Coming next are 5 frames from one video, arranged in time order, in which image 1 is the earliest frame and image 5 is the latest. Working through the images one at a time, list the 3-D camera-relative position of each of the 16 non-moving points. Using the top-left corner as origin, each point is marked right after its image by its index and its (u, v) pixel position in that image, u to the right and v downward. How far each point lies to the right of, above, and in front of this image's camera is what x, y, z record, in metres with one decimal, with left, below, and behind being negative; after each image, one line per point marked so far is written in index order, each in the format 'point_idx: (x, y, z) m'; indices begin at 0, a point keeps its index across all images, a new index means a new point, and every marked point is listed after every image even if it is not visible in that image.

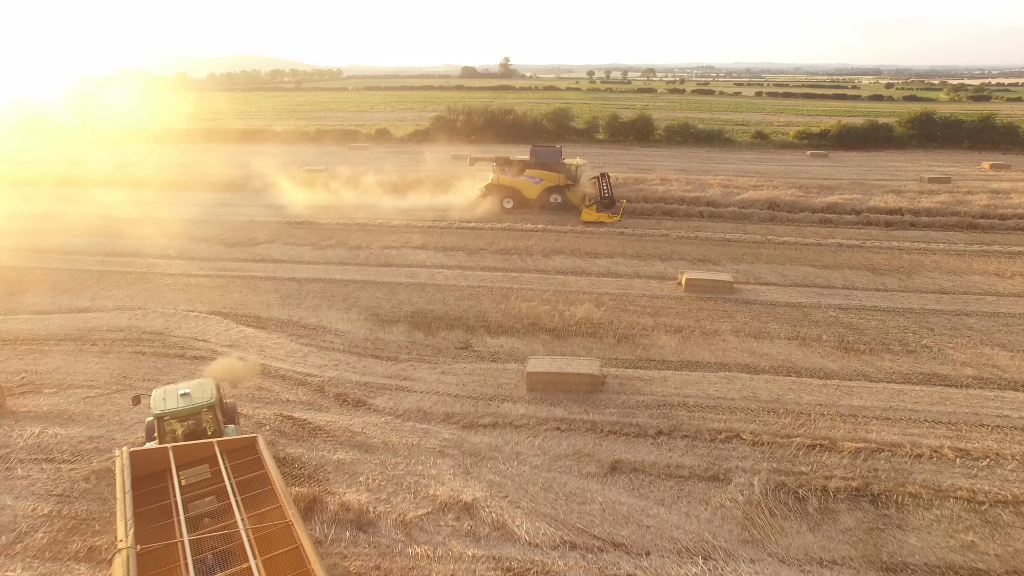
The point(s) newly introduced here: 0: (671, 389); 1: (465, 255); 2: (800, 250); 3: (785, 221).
0: (+2.2, -1.4, +8.6) m
1: (-1.1, +0.7, +14.5) m
2: (+7.2, +1.0, +15.2) m
3: (+8.0, +1.9, +17.8) m
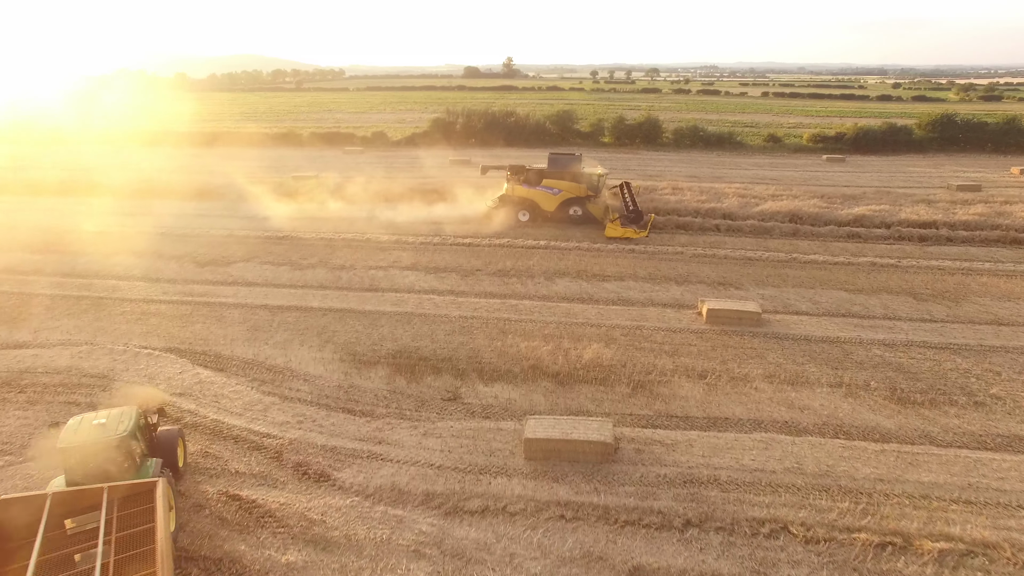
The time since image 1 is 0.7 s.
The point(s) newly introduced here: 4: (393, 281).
0: (+2.2, -2.0, +7.1) m
1: (-1.1, +0.2, +13.0) m
2: (+7.2, +0.4, +13.7) m
3: (+7.9, +1.4, +16.3) m
4: (-2.5, +0.1, +13.0) m
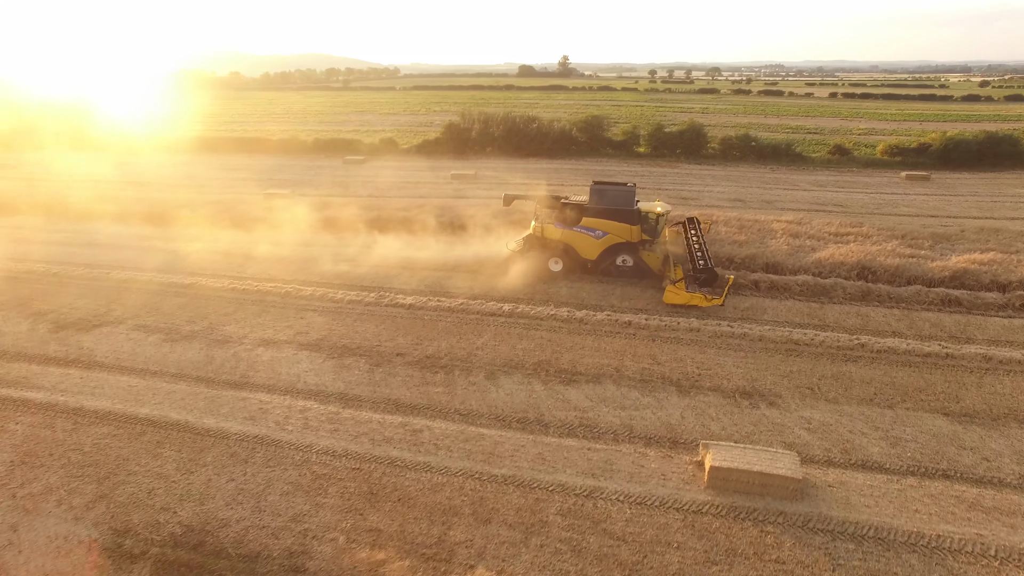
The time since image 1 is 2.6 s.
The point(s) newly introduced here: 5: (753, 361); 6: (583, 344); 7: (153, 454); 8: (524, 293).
0: (+0.5, -3.5, +3.0) m
1: (-2.2, -1.3, +9.2) m
2: (+6.1, -1.3, +9.2) m
3: (+7.1, -0.3, +11.7) m
4: (-3.6, -1.3, +9.3) m
5: (+3.7, -1.1, +9.4) m
6: (+1.2, -0.9, +9.9) m
7: (-4.3, -2.0, +7.4) m
8: (+0.3, -0.1, +12.2) m
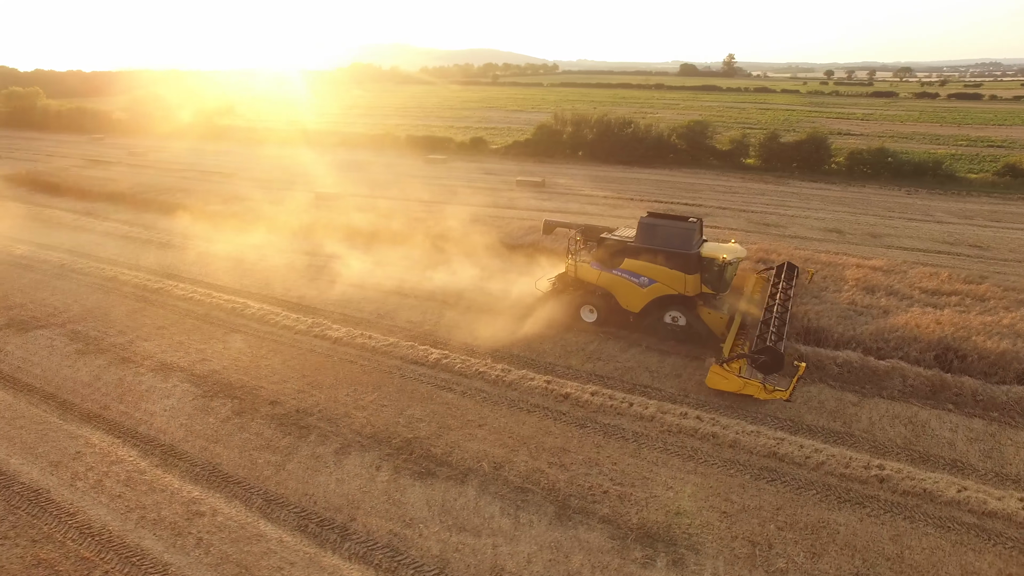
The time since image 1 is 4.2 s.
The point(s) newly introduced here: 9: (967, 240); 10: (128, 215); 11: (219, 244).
0: (-2.9, -4.1, +1.3) m
1: (-3.8, -1.7, +7.9) m
2: (+4.2, -2.4, +5.9) m
3: (+5.9, -1.6, +8.0) m
4: (-5.1, -1.6, +8.3) m
5: (+2.0, -2.1, +6.7) m
6: (-0.3, -1.7, +7.8) m
7: (-6.3, -2.2, +6.6) m
8: (-0.5, -0.8, +10.2) m
9: (+11.5, +1.2, +15.3) m
10: (-11.1, +2.1, +17.5) m
11: (-7.0, +1.0, +14.4) m
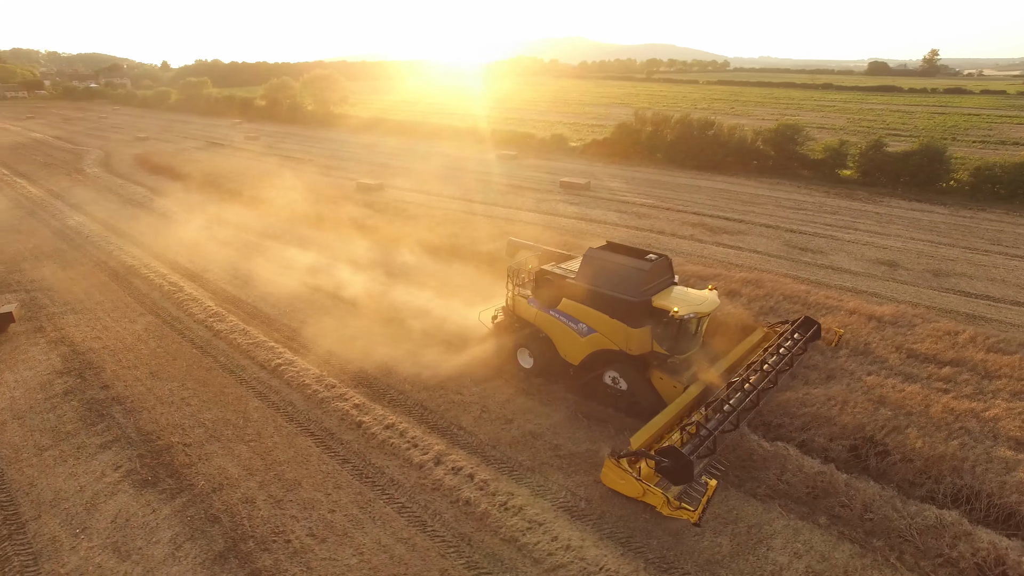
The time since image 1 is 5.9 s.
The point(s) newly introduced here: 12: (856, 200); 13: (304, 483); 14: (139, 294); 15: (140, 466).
0: (-7.3, -3.9, +1.6) m
1: (-6.3, -1.4, +8.2) m
2: (+0.9, -2.9, +4.2) m
3: (+3.1, -2.3, +5.8) m
4: (-7.4, -1.2, +8.9) m
5: (-1.1, -2.4, +5.5) m
6: (-3.0, -1.8, +7.2) m
7: (-9.1, -1.7, +7.6) m
8: (-2.4, -0.9, +9.6) m
9: (+10.6, 0.0, +11.4) m
10: (-10.4, +3.0, +19.3) m
11: (-7.4, +1.5, +15.3) m
12: (+10.3, +2.6, +18.2) m
13: (-2.1, -2.1, +6.4) m
14: (-7.2, -0.1, +11.7) m
15: (-4.1, -1.9, +6.7) m
